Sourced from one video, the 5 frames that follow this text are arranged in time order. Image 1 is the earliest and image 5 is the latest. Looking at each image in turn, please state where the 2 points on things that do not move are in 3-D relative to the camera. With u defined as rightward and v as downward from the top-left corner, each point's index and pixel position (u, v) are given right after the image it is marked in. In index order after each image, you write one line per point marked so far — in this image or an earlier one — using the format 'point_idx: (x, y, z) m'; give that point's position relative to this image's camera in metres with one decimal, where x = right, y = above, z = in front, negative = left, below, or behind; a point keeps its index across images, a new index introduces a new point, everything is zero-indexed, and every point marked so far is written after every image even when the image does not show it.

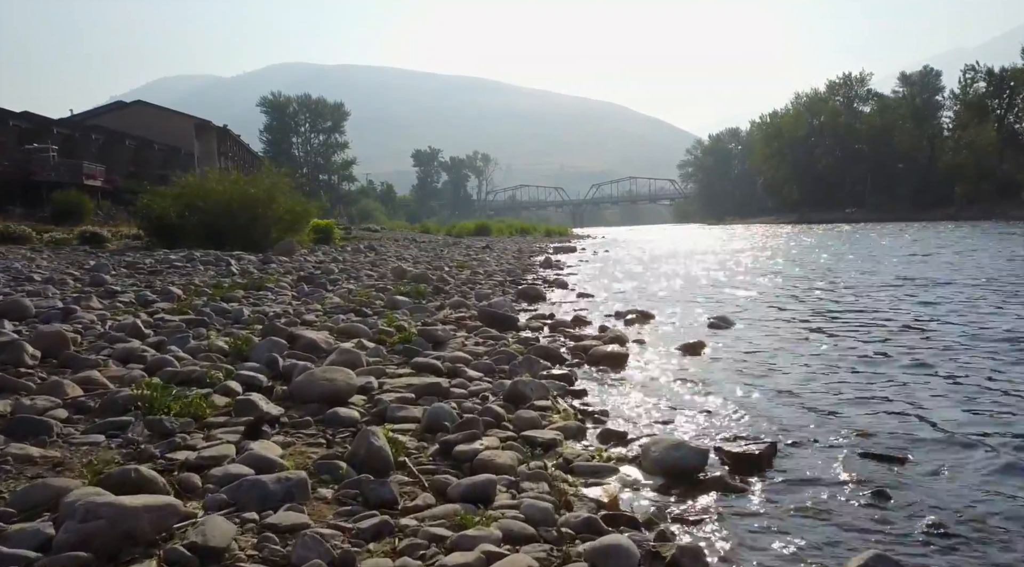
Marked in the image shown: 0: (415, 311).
0: (-1.0, -0.3, +9.2) m
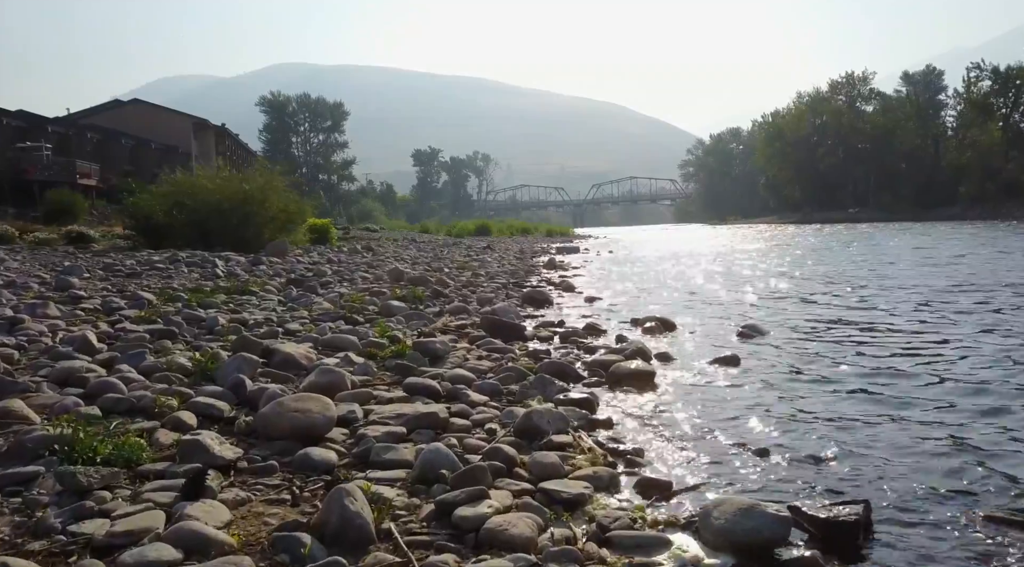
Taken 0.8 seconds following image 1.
0: (-0.9, -0.3, +8.4) m
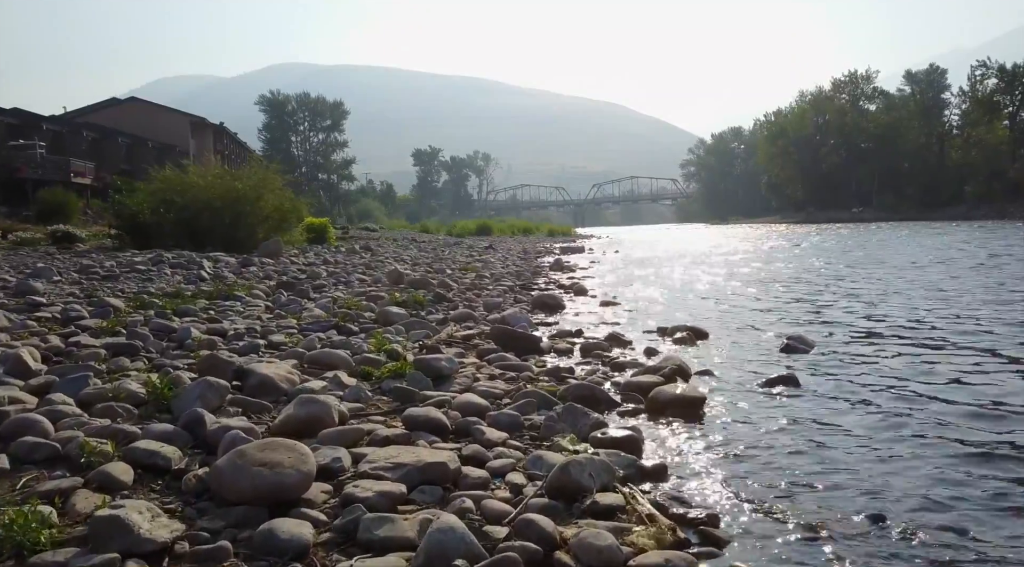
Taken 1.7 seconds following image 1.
0: (-0.8, -0.4, +7.5) m
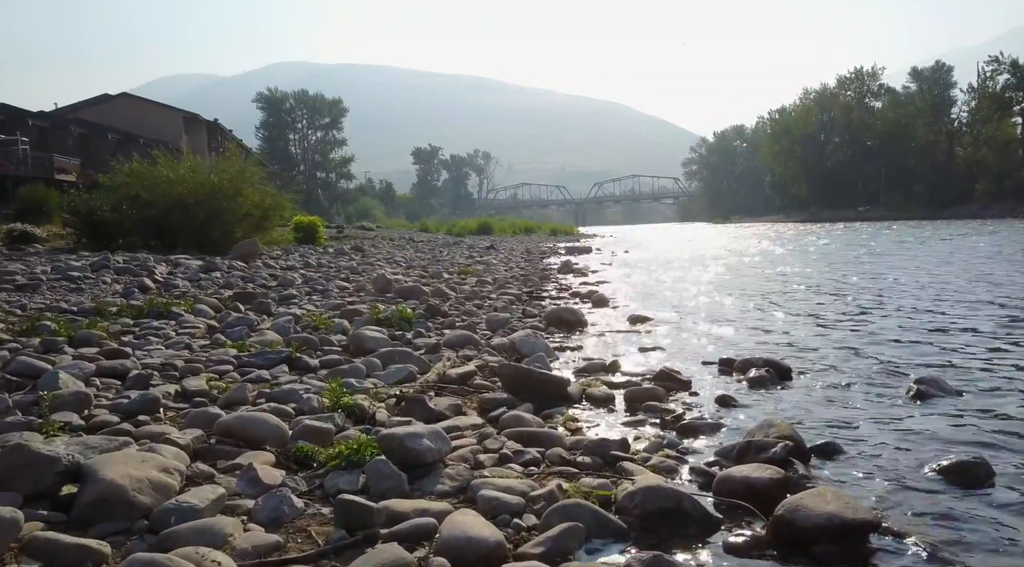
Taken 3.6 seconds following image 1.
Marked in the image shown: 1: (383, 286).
0: (-0.7, -0.5, +5.5) m
1: (-1.5, 0.0, +10.5) m
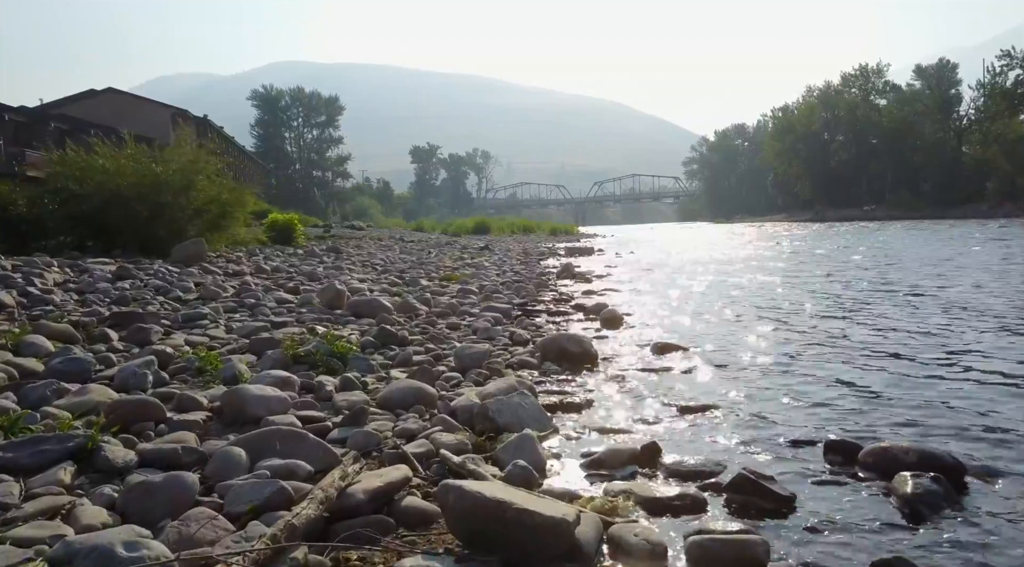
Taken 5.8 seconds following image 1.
0: (-0.8, -0.6, +3.1) m
1: (-1.6, -0.1, +8.1) m
